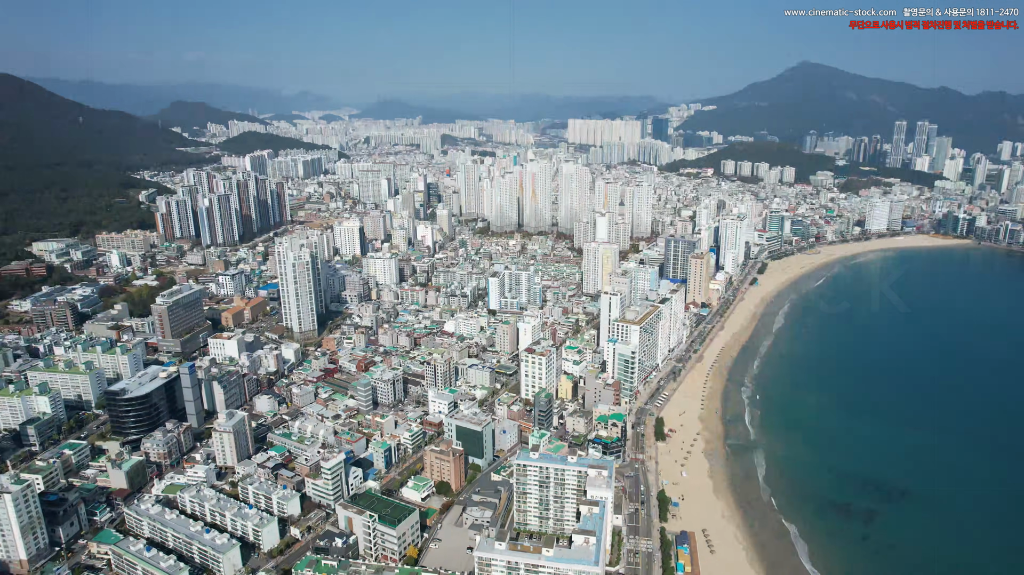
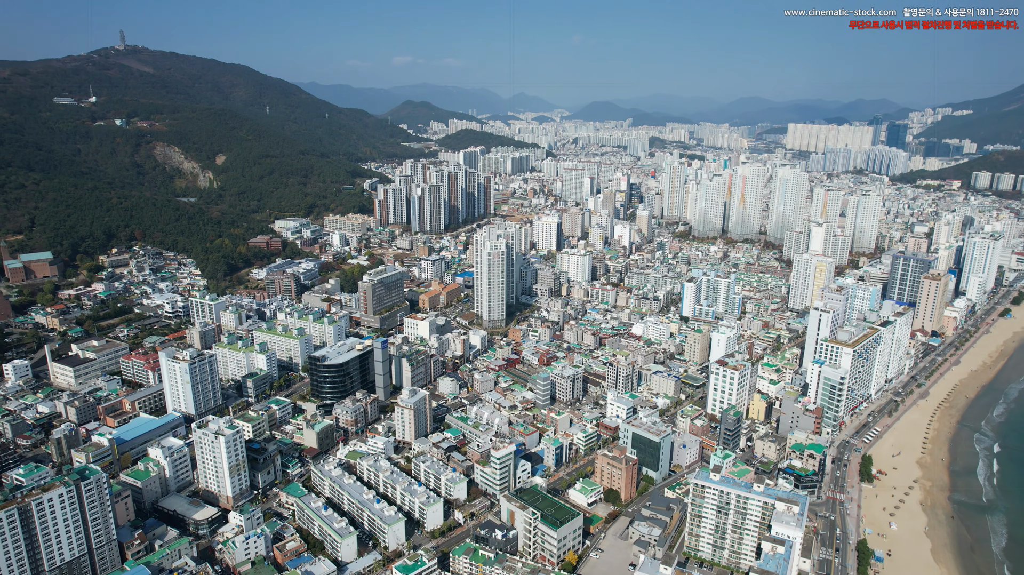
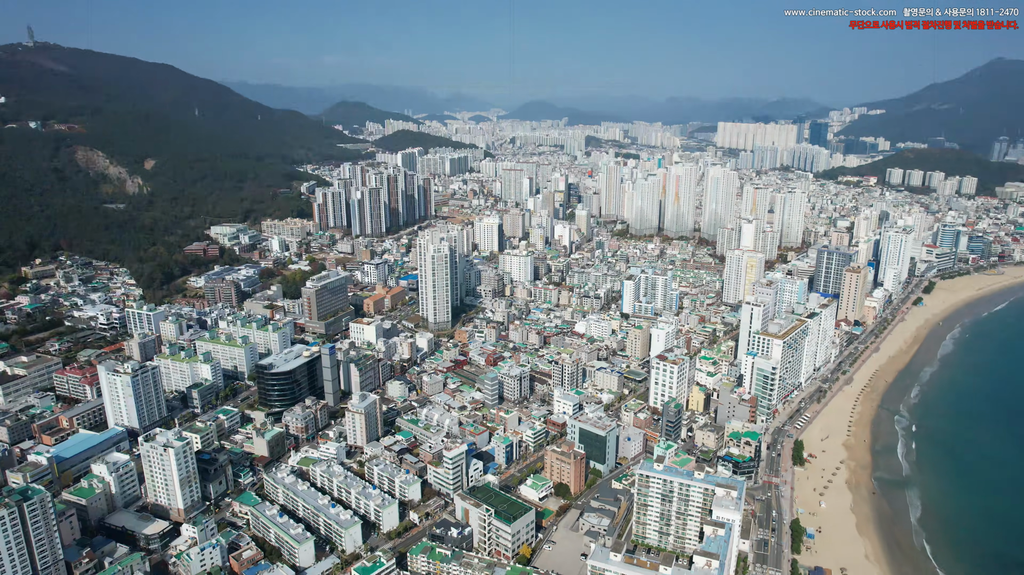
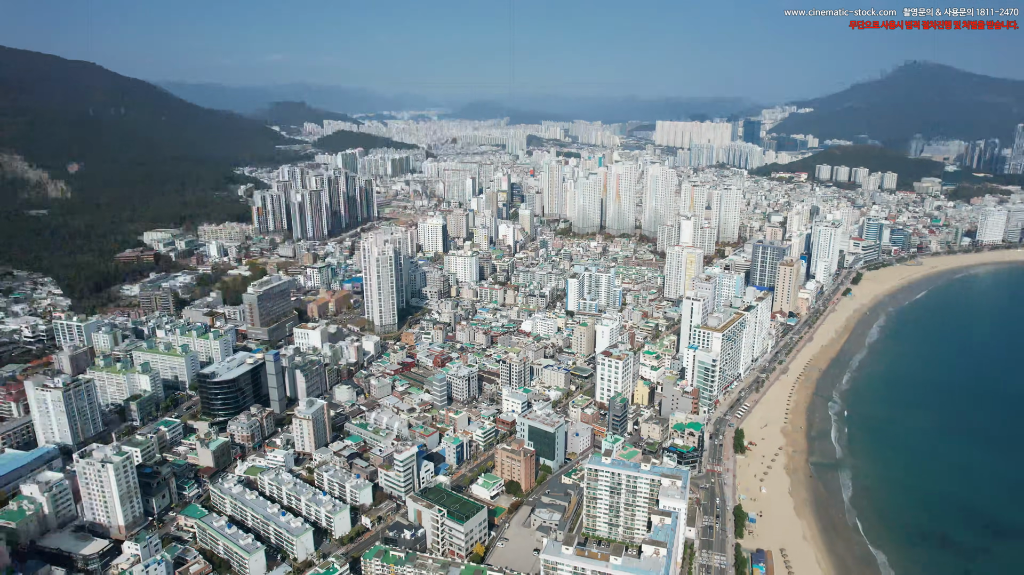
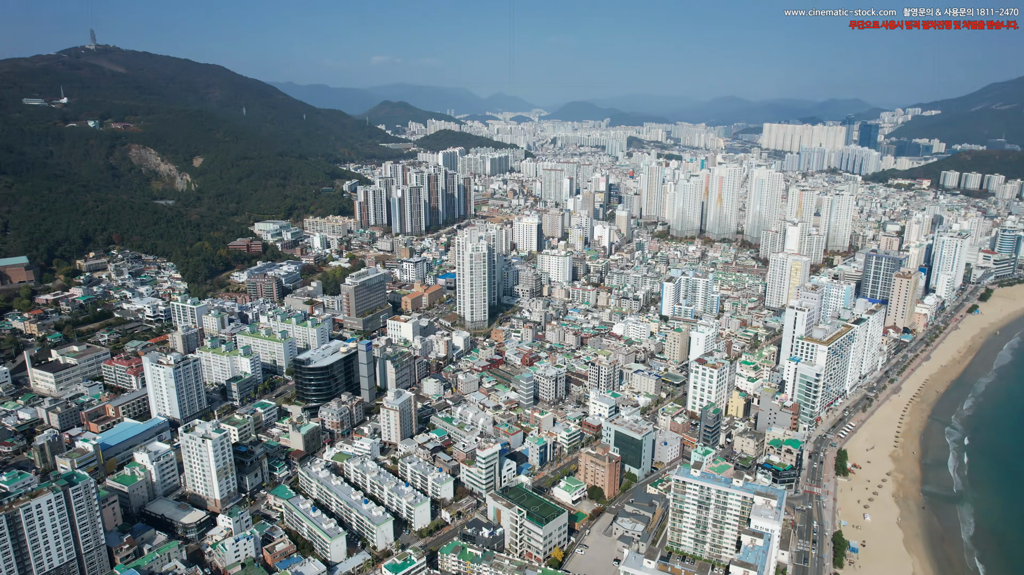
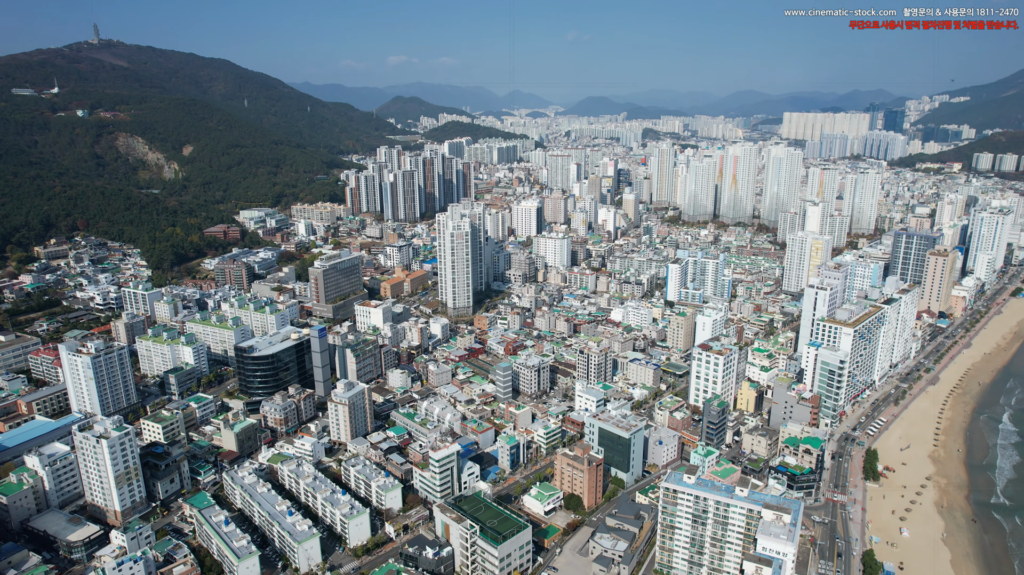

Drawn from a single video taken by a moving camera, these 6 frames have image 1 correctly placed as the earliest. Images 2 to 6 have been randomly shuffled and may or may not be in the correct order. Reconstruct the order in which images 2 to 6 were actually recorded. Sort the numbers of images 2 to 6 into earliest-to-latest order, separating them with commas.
4, 3, 5, 2, 6
